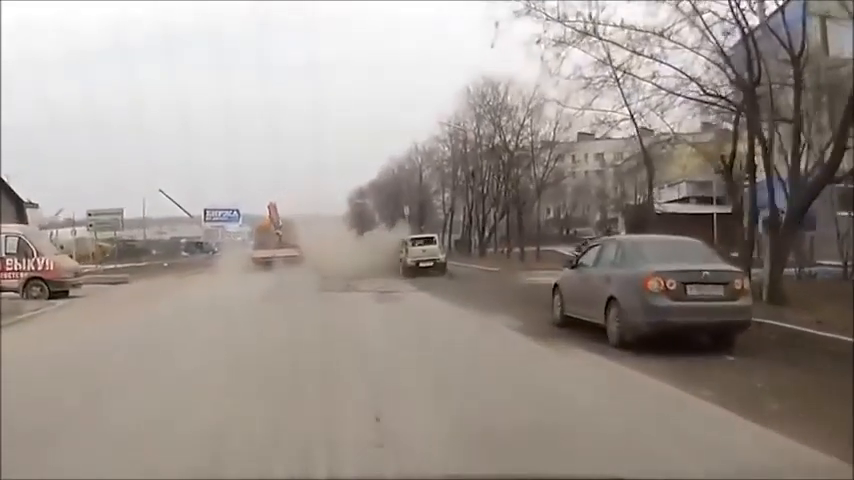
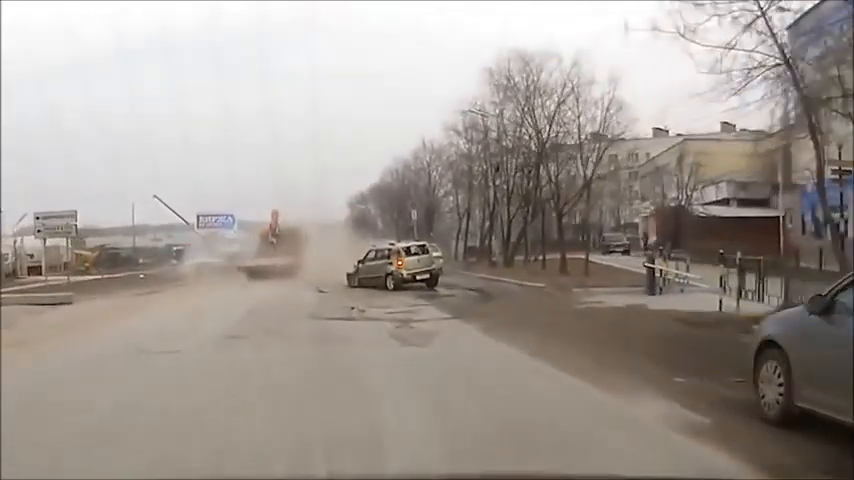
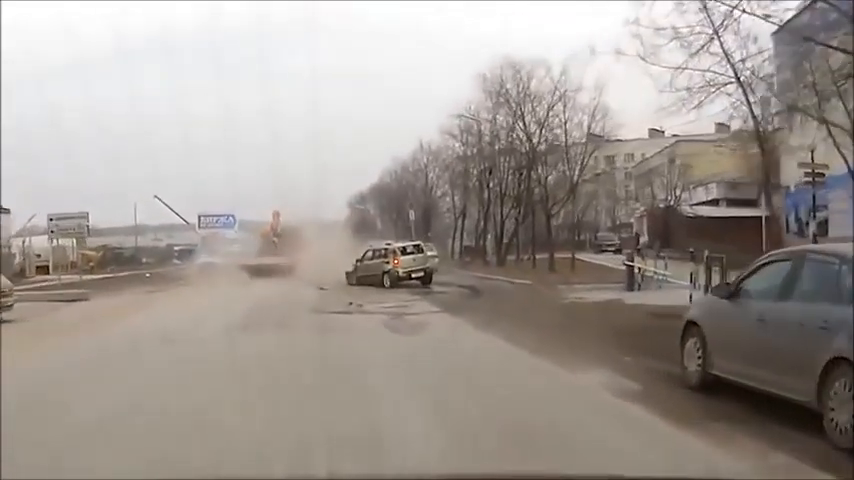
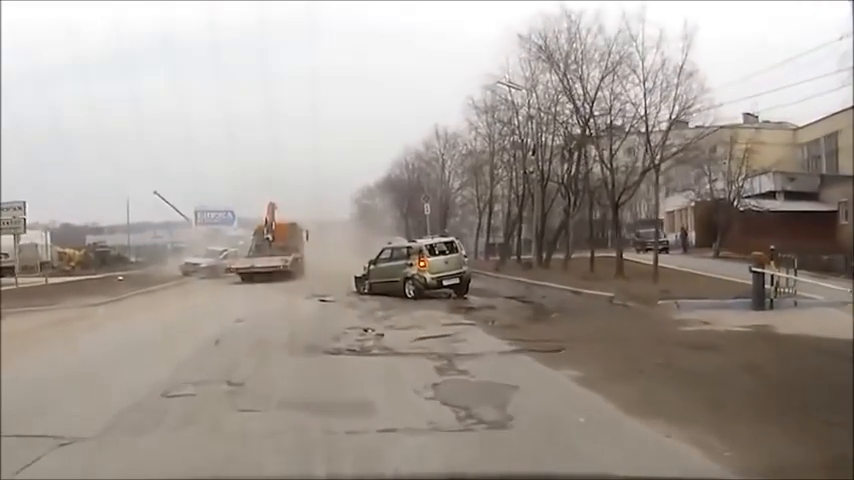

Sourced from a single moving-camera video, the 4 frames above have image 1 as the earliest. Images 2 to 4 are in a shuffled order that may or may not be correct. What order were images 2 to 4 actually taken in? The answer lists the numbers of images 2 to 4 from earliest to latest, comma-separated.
3, 2, 4
